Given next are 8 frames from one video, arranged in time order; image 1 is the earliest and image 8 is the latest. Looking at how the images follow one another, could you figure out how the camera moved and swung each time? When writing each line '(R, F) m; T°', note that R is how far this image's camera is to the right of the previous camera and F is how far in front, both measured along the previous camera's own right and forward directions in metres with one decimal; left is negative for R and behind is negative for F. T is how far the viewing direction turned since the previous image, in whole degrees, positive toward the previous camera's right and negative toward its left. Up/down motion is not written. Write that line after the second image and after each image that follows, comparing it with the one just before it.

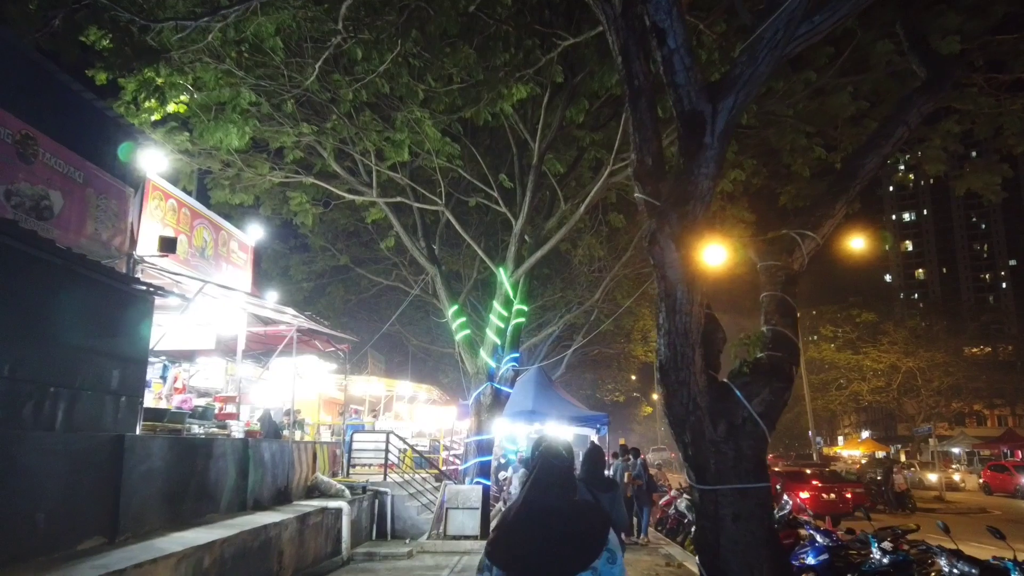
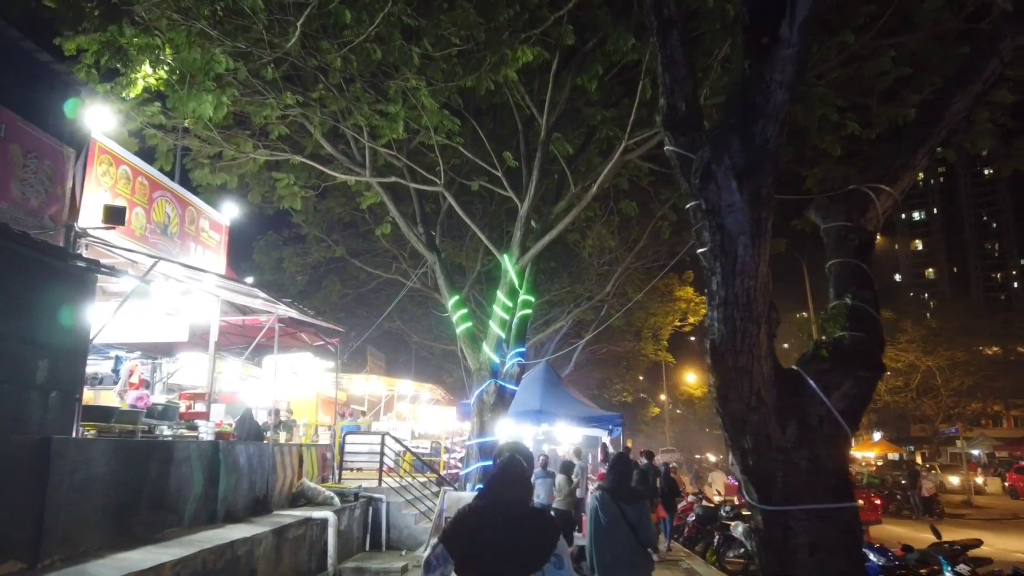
(0.0, +1.1) m; -1°
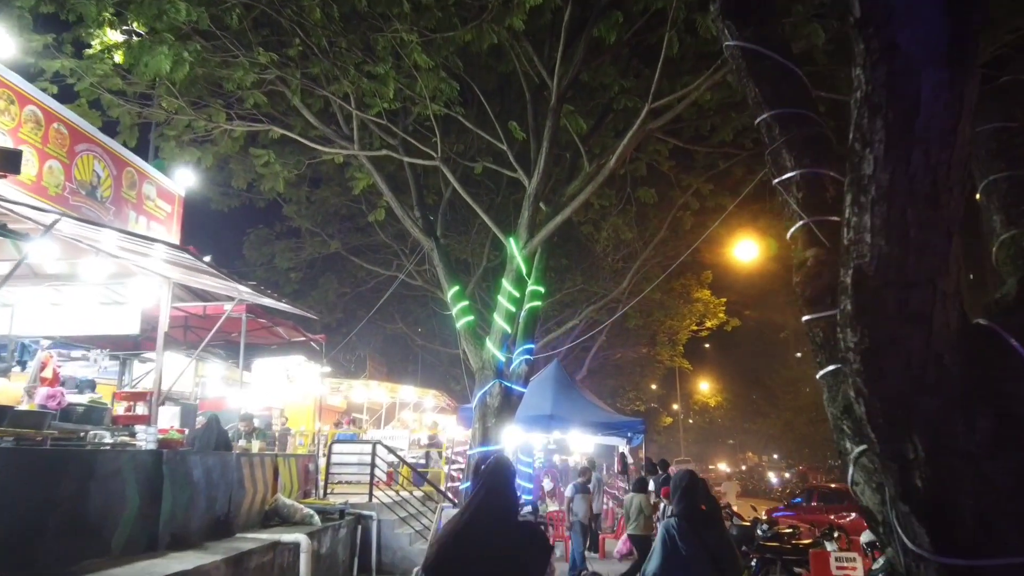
(0.0, +1.5) m; -1°
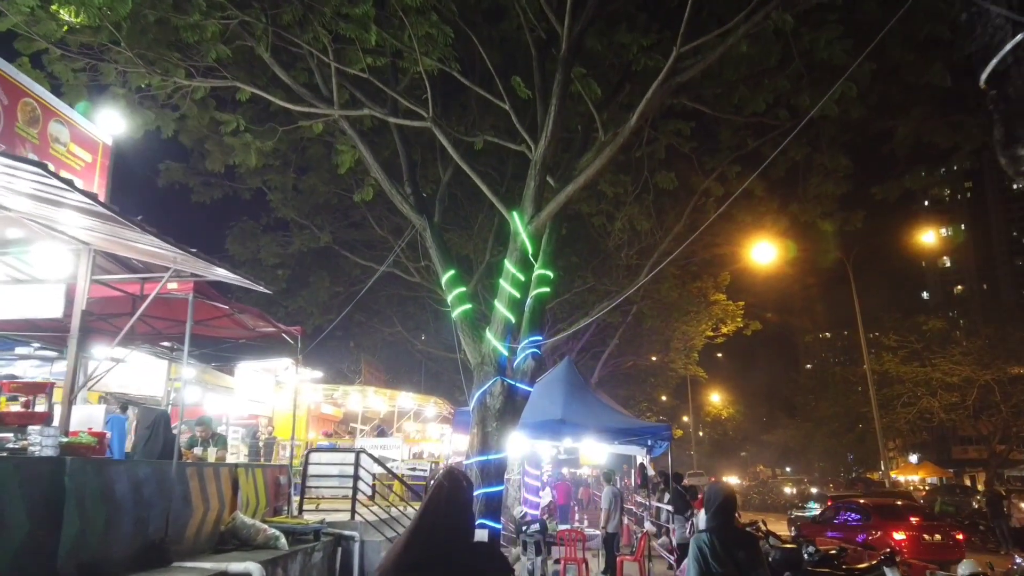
(0.0, +1.5) m; -1°
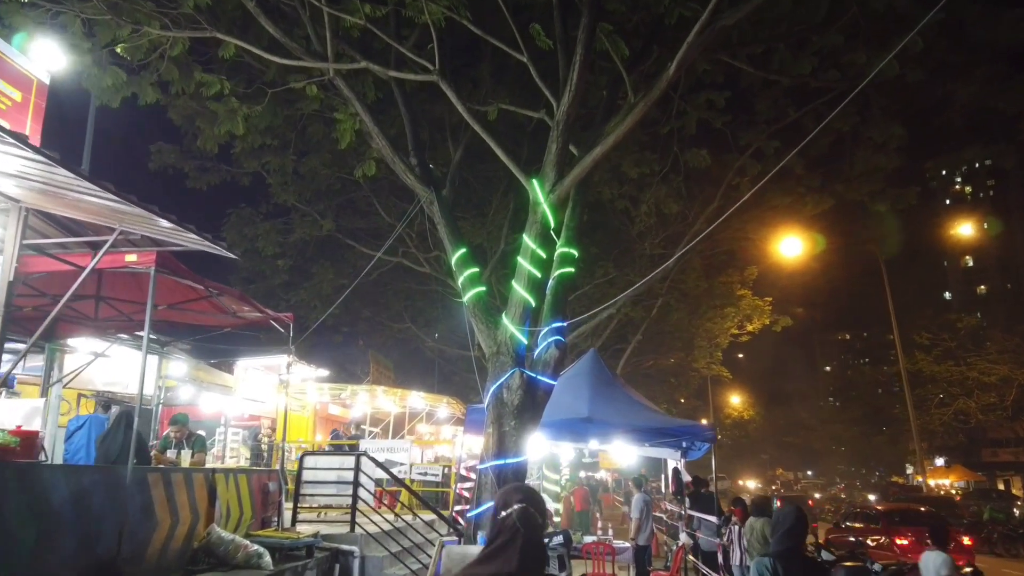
(-0.1, +1.2) m; -1°
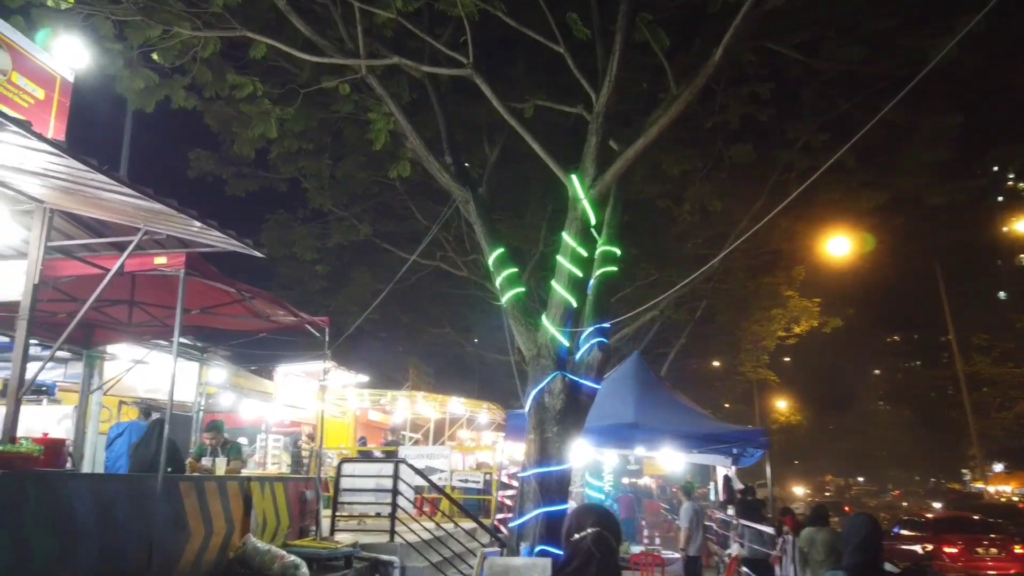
(0.0, +0.3) m; -3°
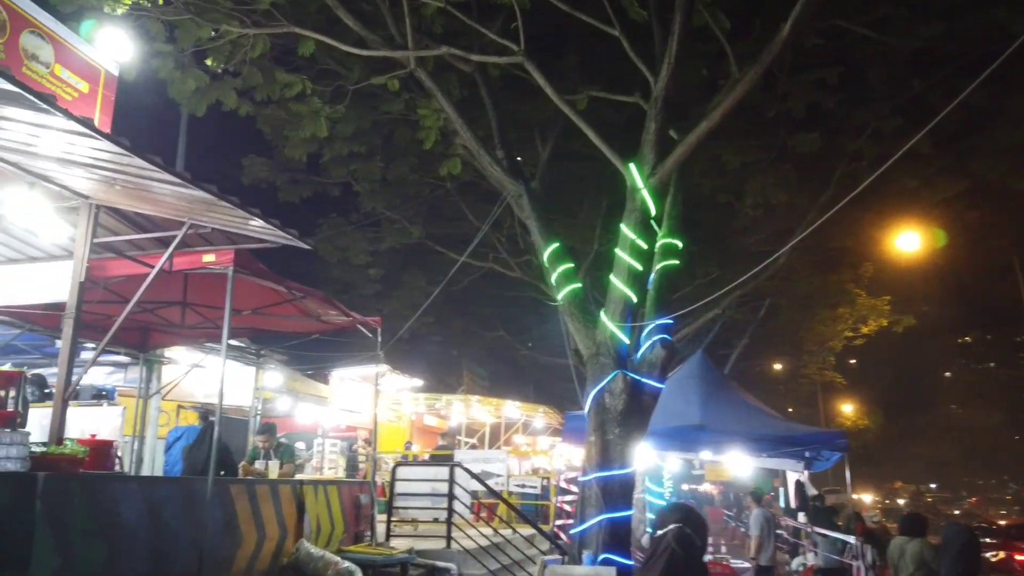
(0.0, +0.3) m; -4°
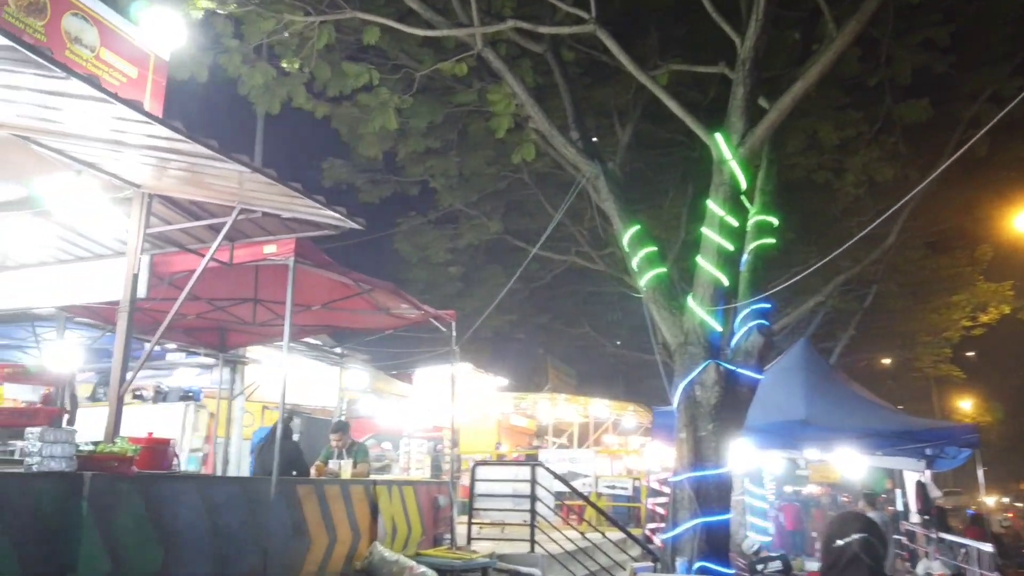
(+0.1, +0.5) m; -7°
